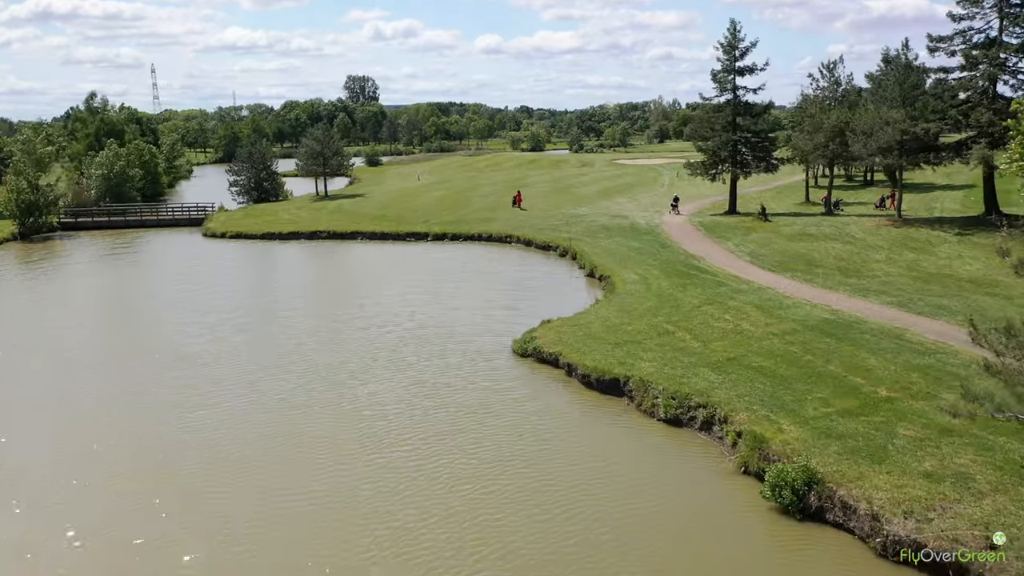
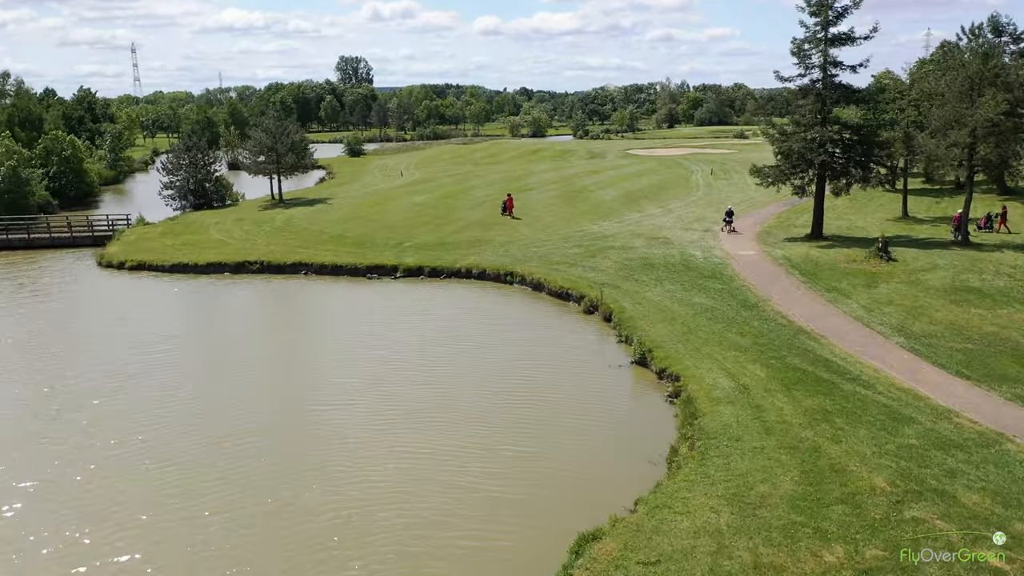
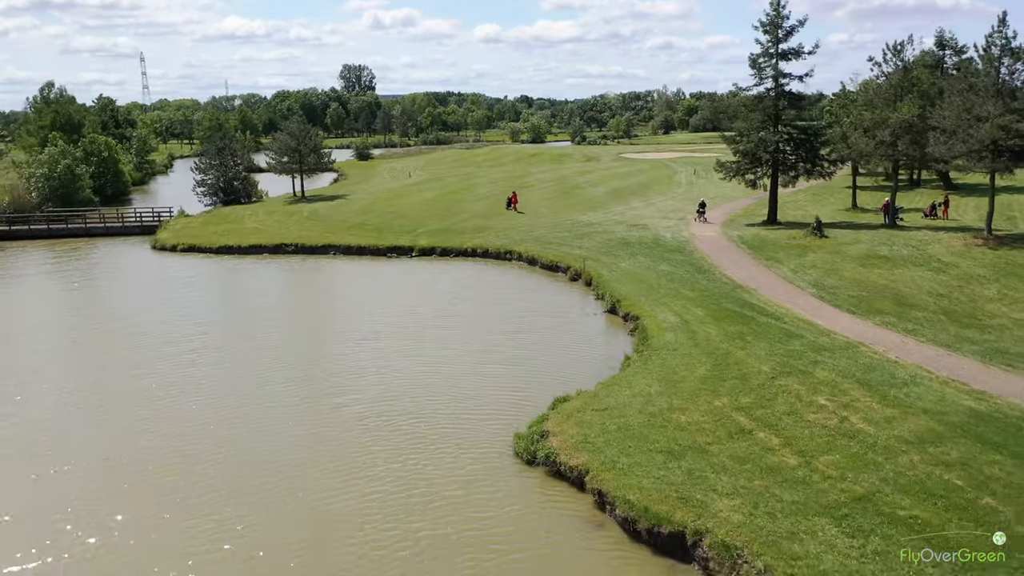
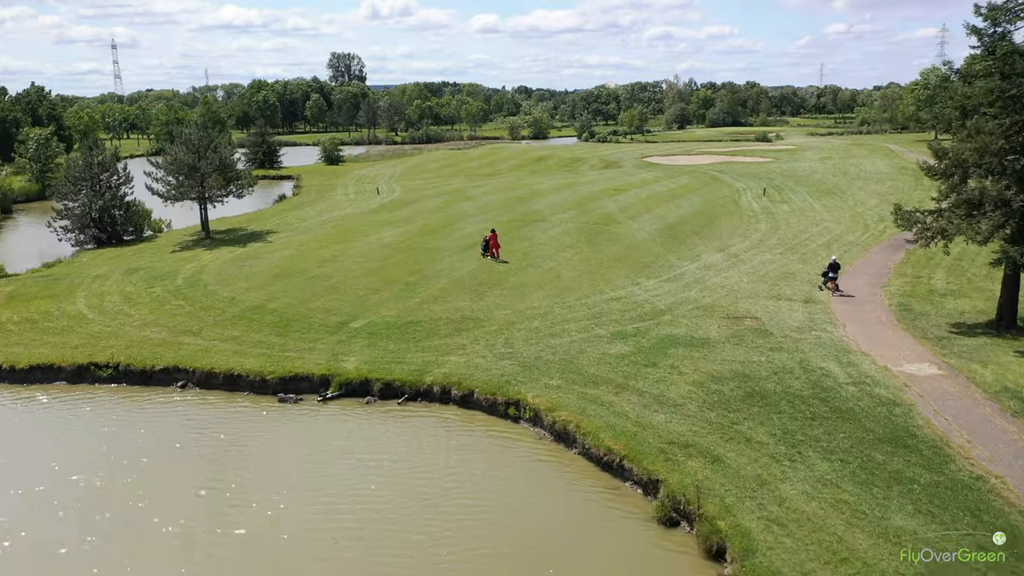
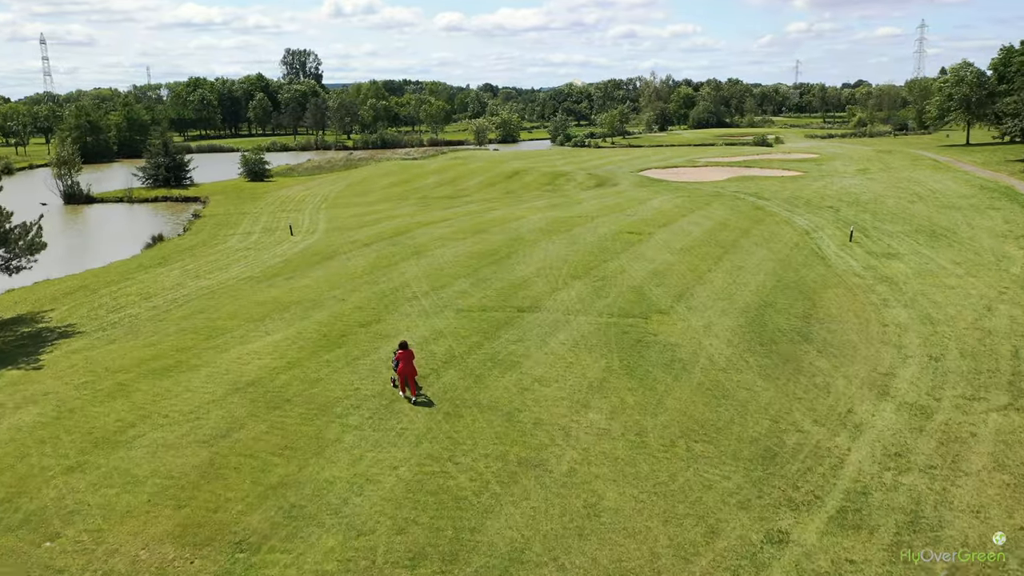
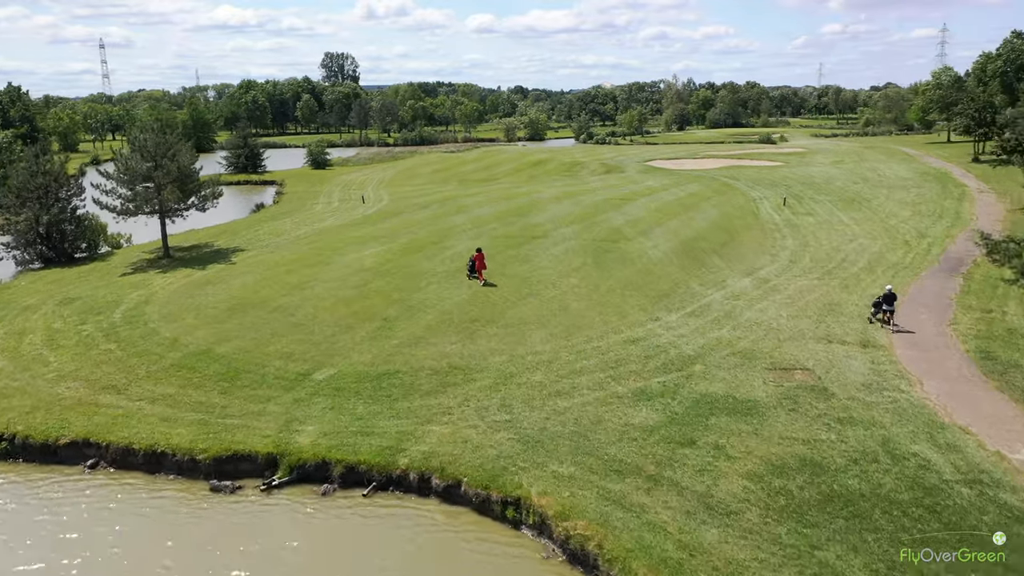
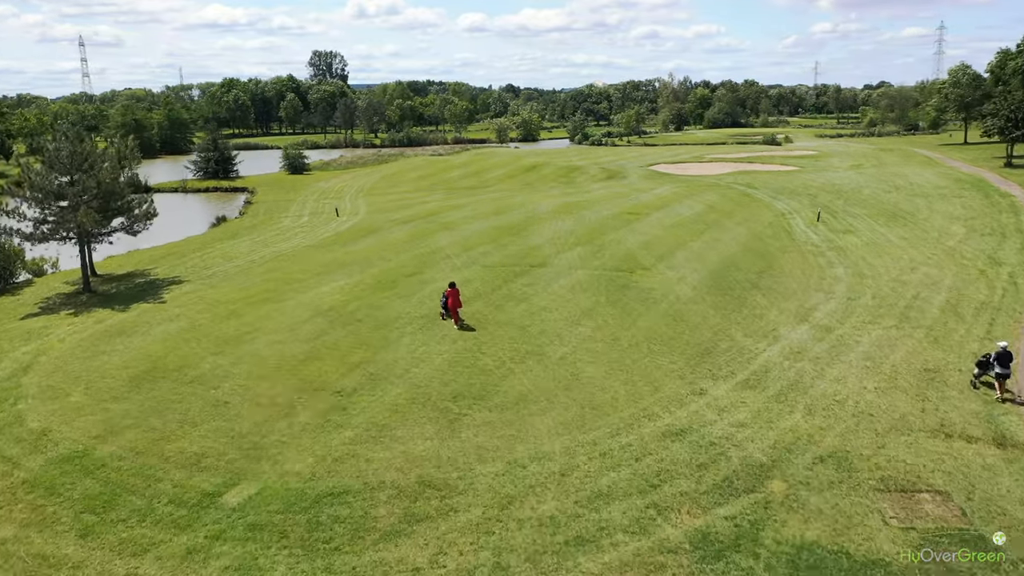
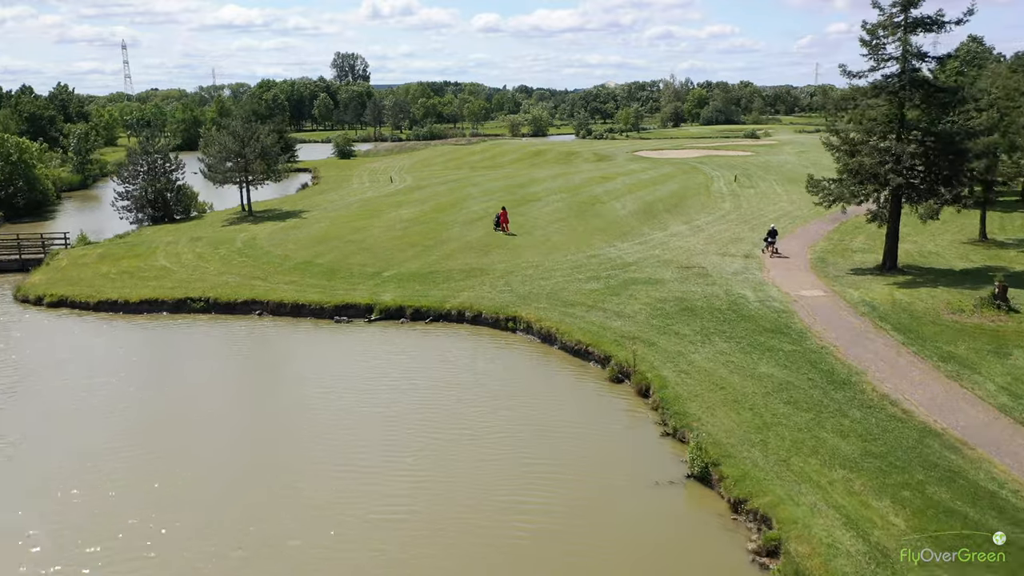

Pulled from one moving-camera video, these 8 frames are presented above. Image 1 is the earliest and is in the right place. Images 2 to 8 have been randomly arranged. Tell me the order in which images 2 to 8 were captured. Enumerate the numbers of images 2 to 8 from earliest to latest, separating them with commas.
3, 2, 8, 4, 6, 7, 5
